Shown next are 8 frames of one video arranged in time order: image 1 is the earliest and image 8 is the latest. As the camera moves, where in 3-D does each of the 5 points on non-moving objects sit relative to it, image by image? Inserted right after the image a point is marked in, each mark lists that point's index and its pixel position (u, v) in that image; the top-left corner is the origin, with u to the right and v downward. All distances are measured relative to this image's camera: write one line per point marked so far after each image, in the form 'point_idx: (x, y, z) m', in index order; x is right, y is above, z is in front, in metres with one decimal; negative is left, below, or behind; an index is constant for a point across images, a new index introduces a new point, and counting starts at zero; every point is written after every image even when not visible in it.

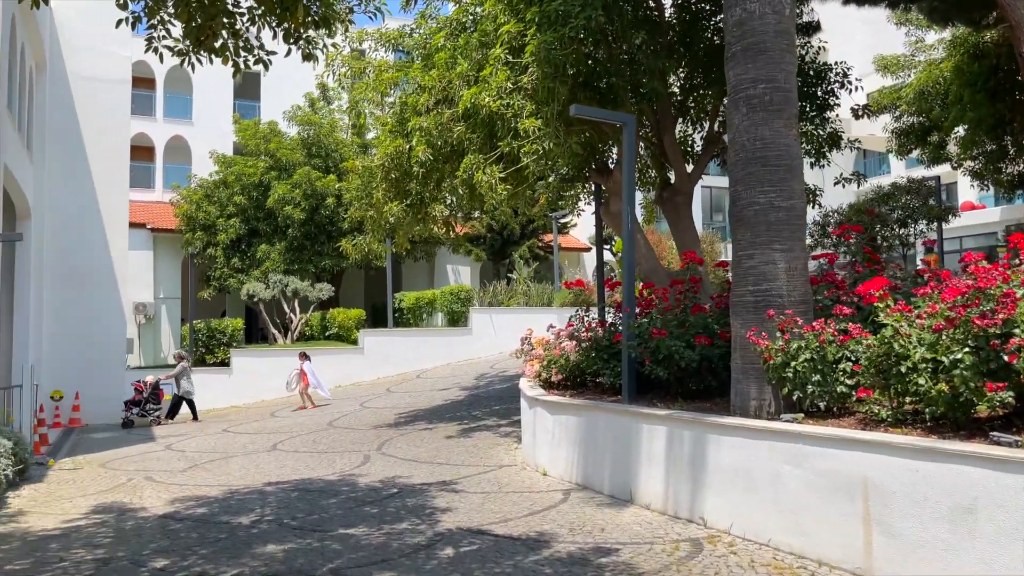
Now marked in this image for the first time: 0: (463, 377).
0: (-1.1, -2.1, +18.9) m
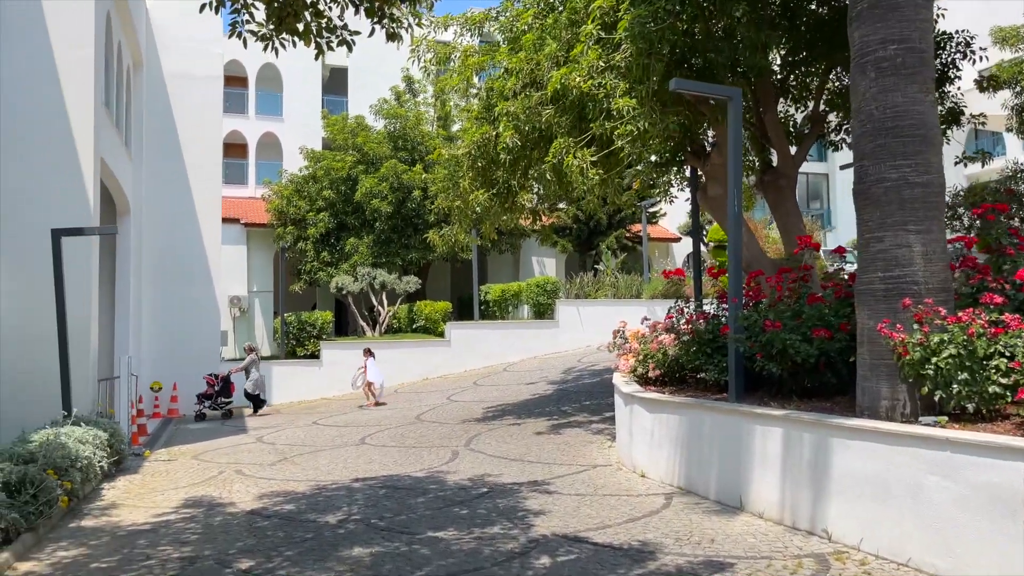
0: (+0.9, -1.9, +18.4) m
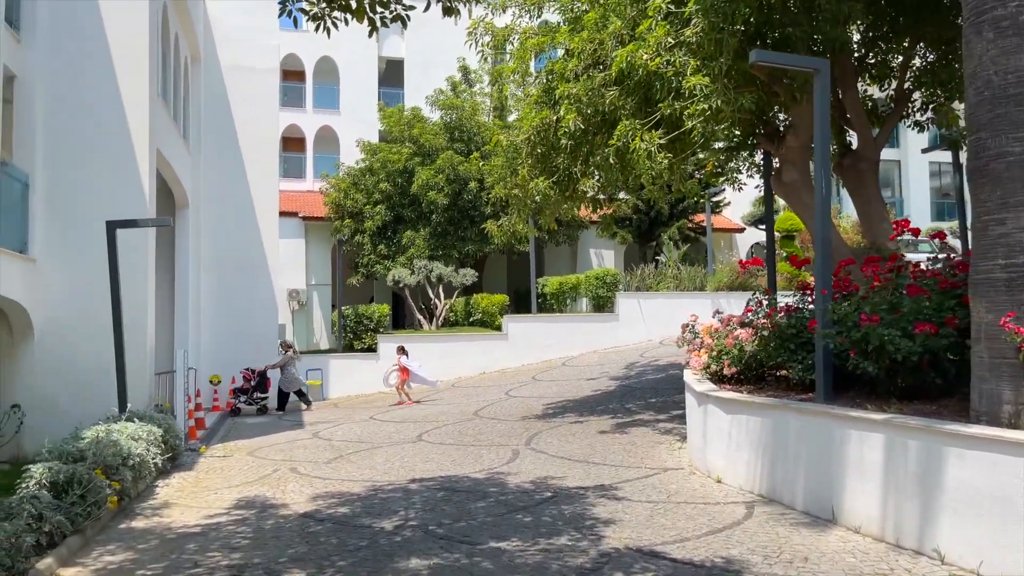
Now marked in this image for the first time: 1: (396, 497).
0: (+2.2, -1.7, +17.8) m
1: (-1.1, -2.0, +7.7) m
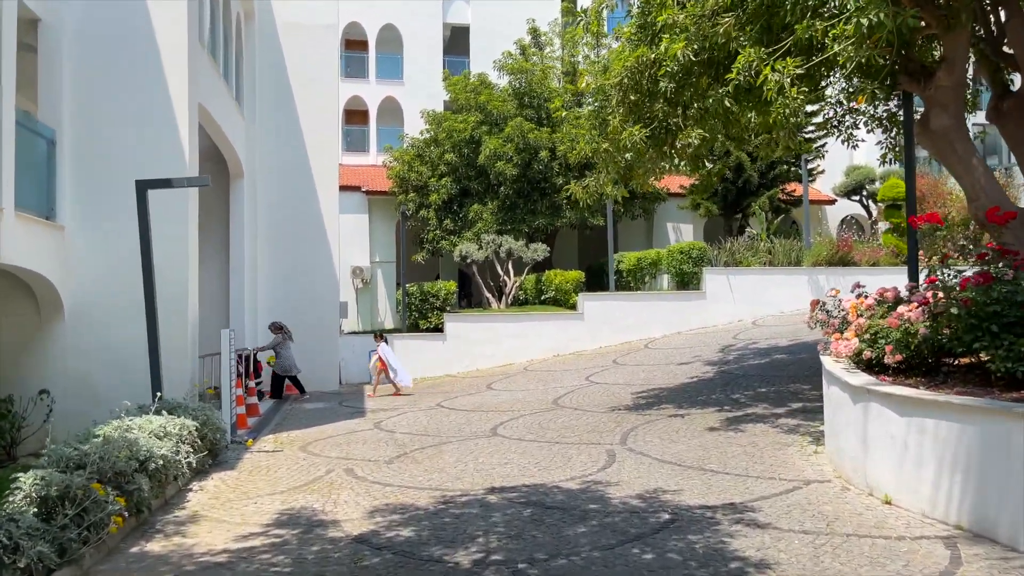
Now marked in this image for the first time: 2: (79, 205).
0: (+3.8, -1.2, +16.0) m
1: (-0.3, -1.7, +6.2) m
2: (-5.2, +1.0, +9.7) m
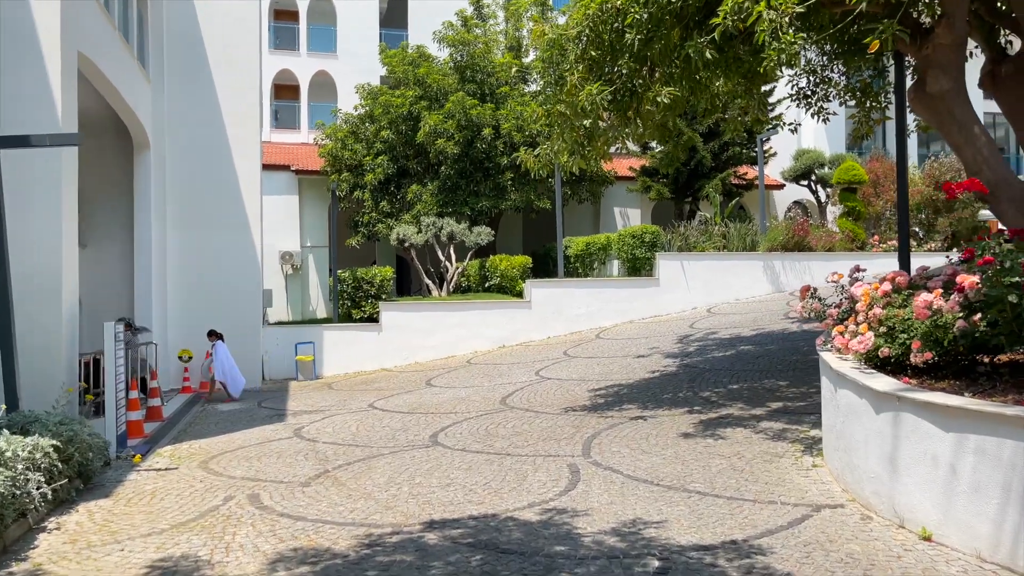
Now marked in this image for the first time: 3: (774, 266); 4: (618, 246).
0: (+2.7, -0.9, +14.8) m
1: (-0.6, -1.6, +4.8) m
2: (-5.8, +1.2, +7.9) m
3: (+6.4, +0.5, +19.8) m
4: (+2.6, +1.0, +19.7) m
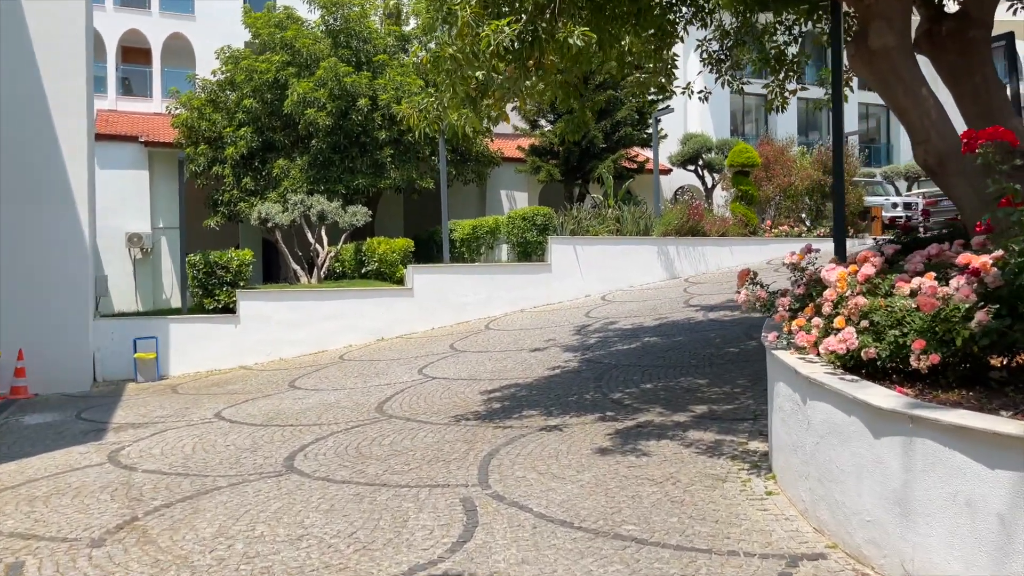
0: (+0.8, -0.7, +13.5) m
1: (-1.1, -1.5, +3.0) m
2: (-6.7, +1.3, +5.4) m
3: (+3.6, +0.8, +18.8) m
4: (-0.1, +1.3, +18.2) m
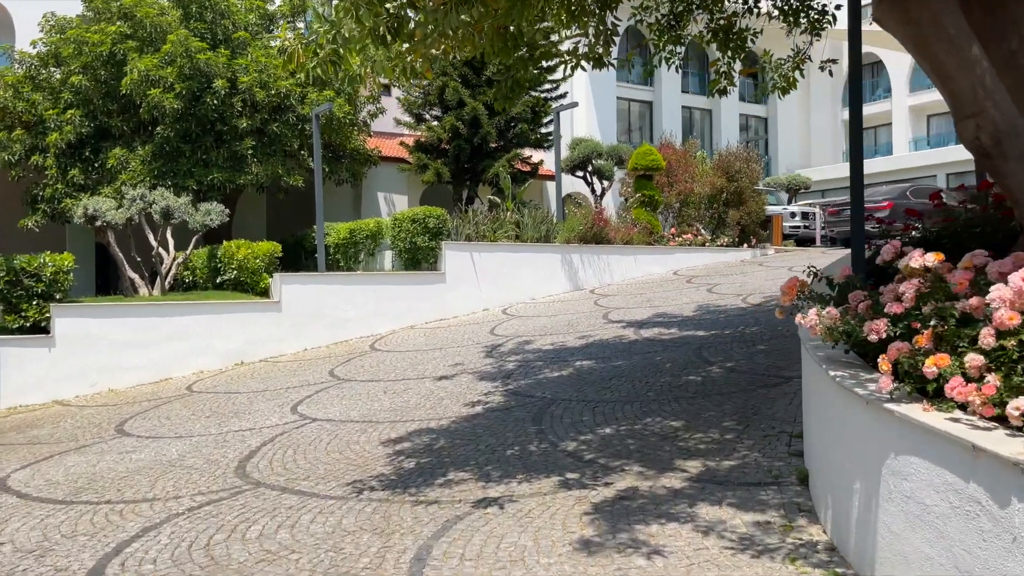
0: (-0.7, -0.9, +11.2) m
1: (-0.8, -1.6, +0.6) m
2: (-6.7, +1.2, +2.0) m
3: (+1.3, +0.6, +17.0) m
4: (-2.3, +1.1, +15.8) m
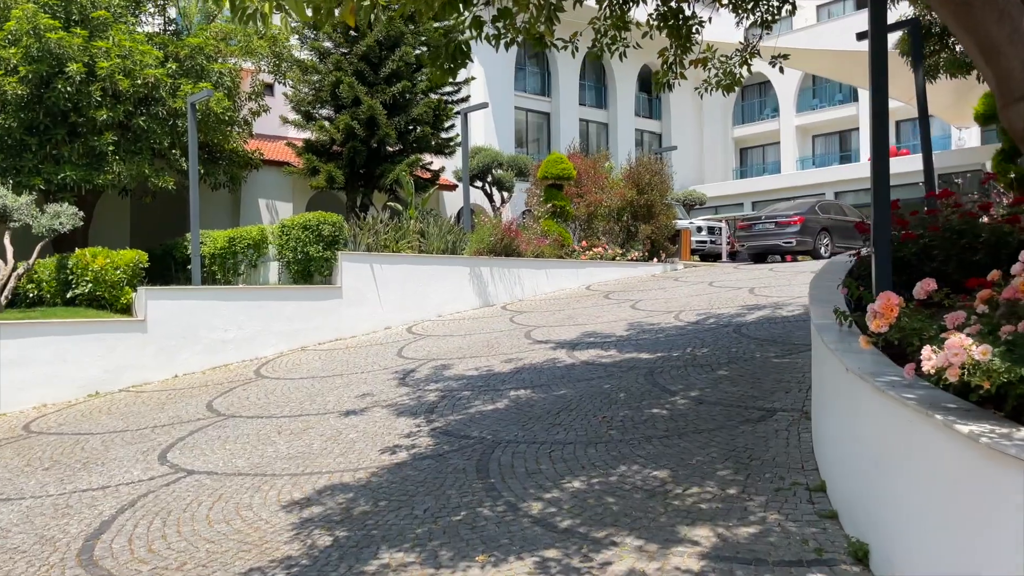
0: (-1.7, -1.1, +9.6) m
1: (-0.3, -1.6, -0.9) m
2: (-6.3, +1.2, -0.3) m
3: (-0.6, +0.3, +15.7) m
4: (-4.0, +0.8, +14.0) m
